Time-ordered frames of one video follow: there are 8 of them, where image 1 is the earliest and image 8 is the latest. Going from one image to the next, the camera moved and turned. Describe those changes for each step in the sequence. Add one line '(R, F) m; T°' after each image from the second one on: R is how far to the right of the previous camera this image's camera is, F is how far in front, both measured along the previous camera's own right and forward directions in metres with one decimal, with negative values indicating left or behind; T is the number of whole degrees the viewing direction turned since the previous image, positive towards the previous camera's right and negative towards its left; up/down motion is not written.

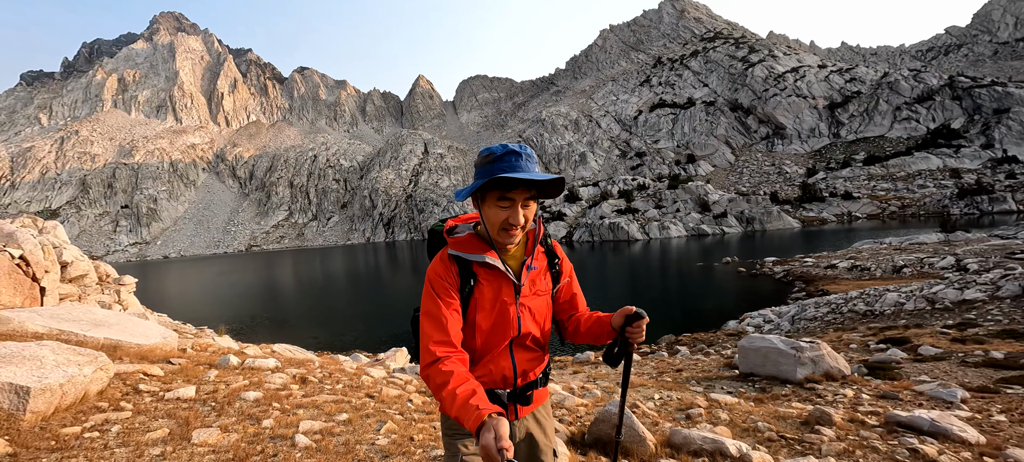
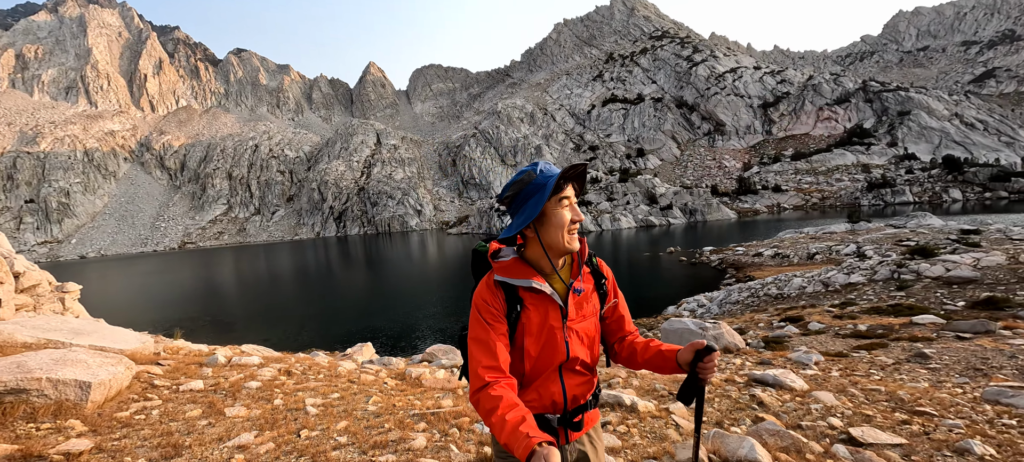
(0.0, -1.2) m; +6°
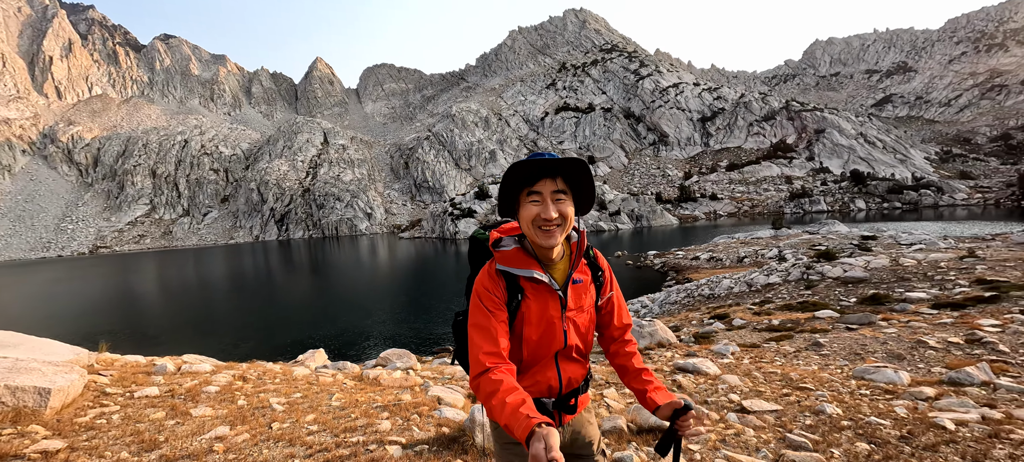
(0.0, -0.6) m; +7°
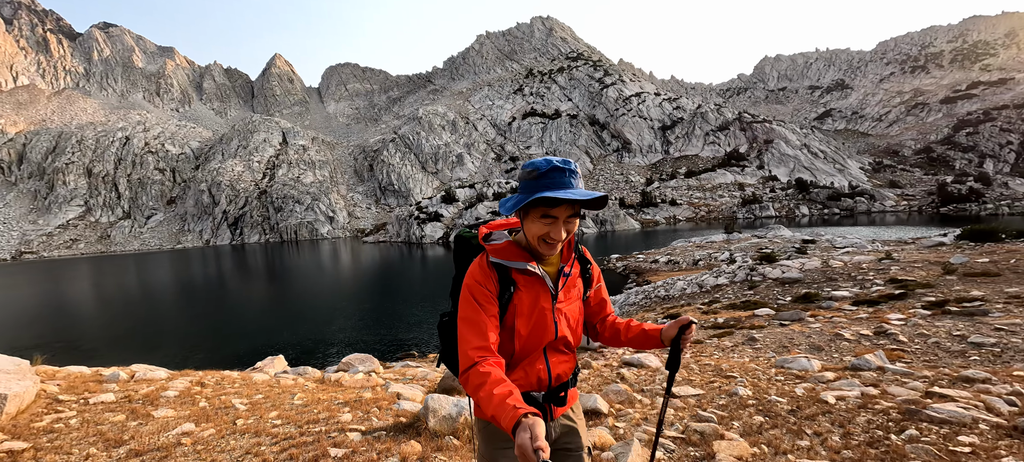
(+0.2, -0.5) m; +5°
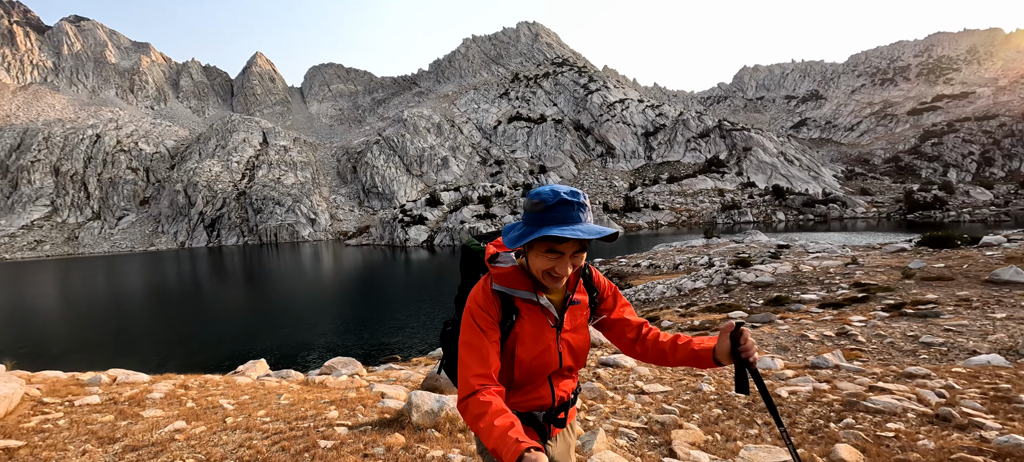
(+0.1, -0.3) m; +2°
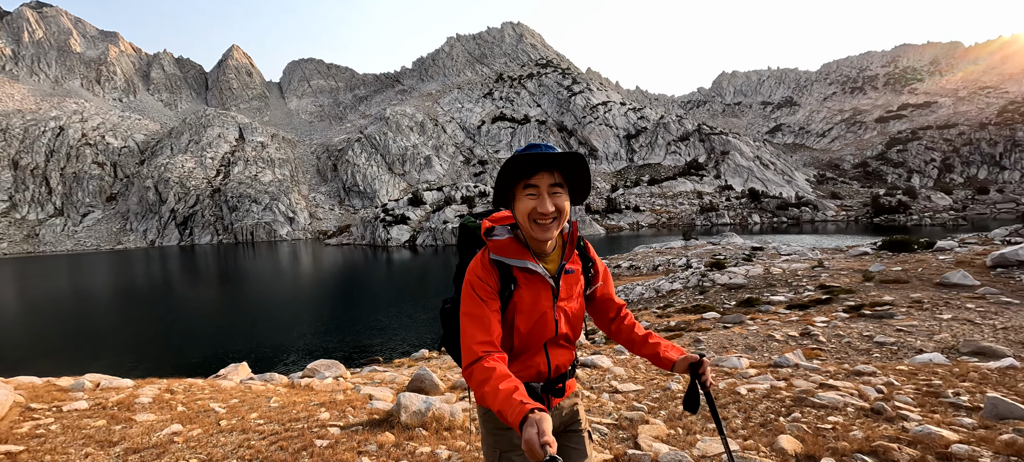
(0.0, -0.3) m; +2°
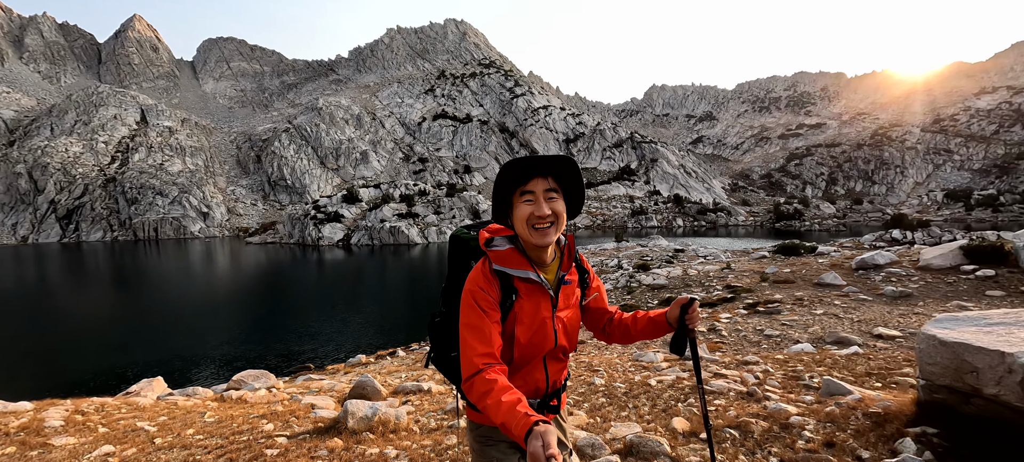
(0.0, -0.5) m; +9°
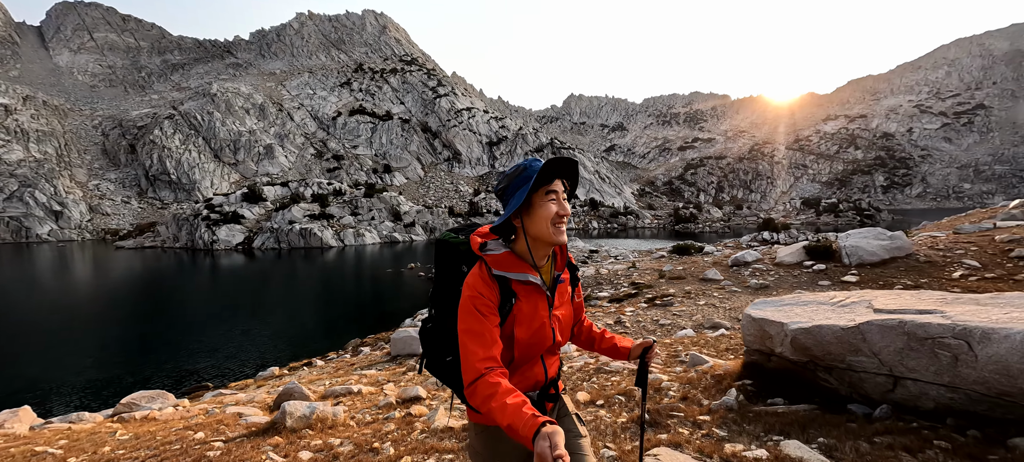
(-0.1, -0.7) m; +11°
